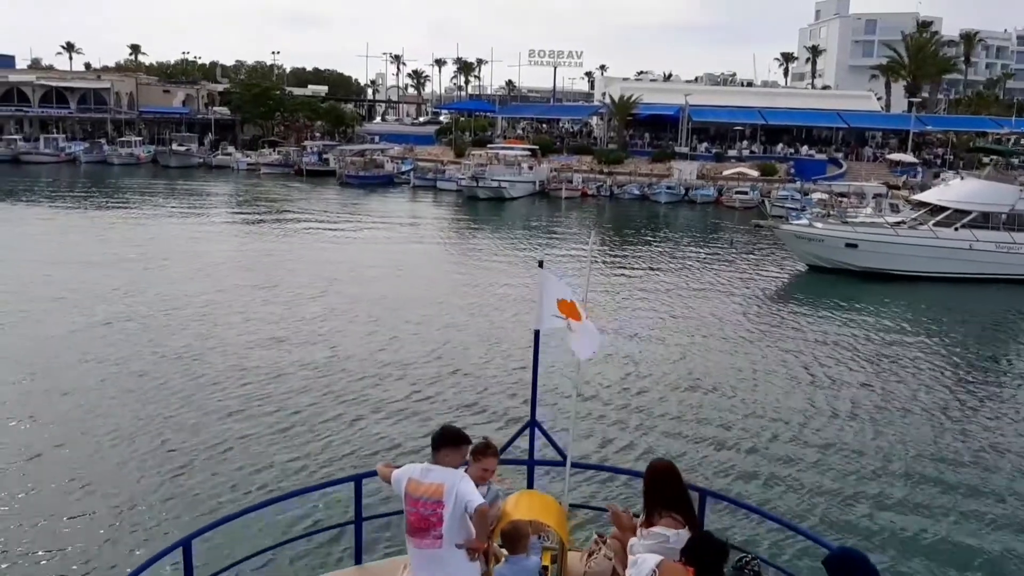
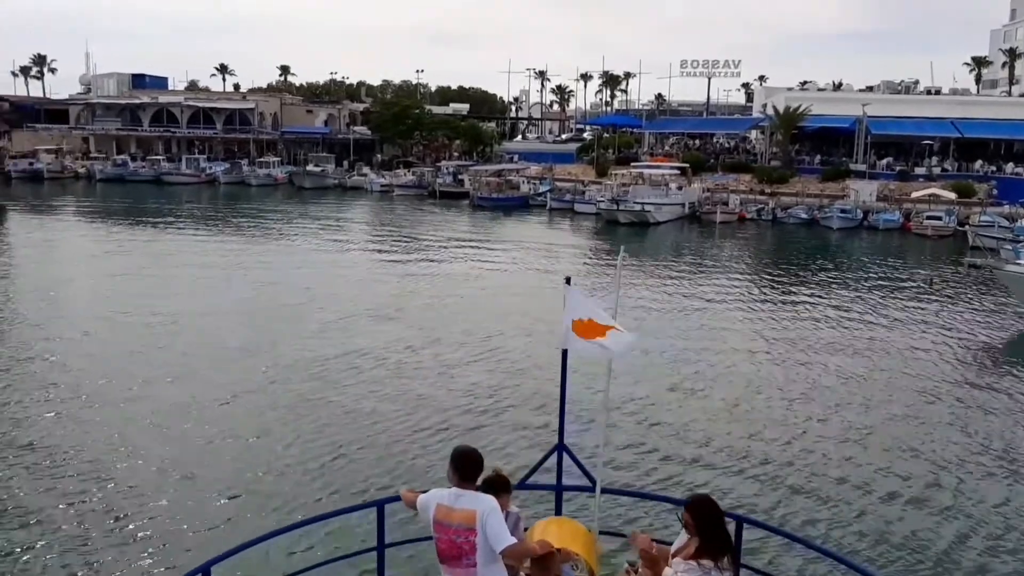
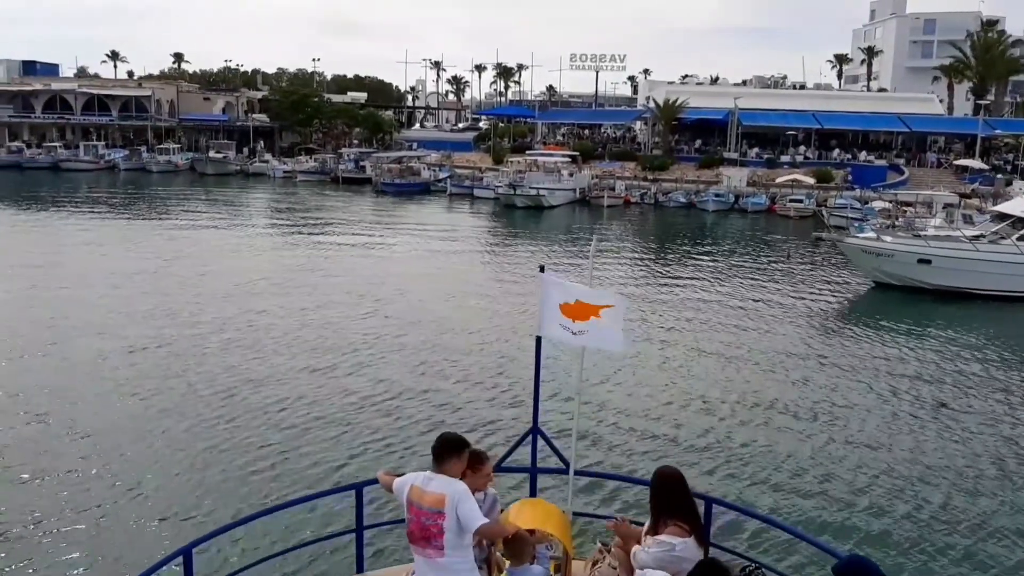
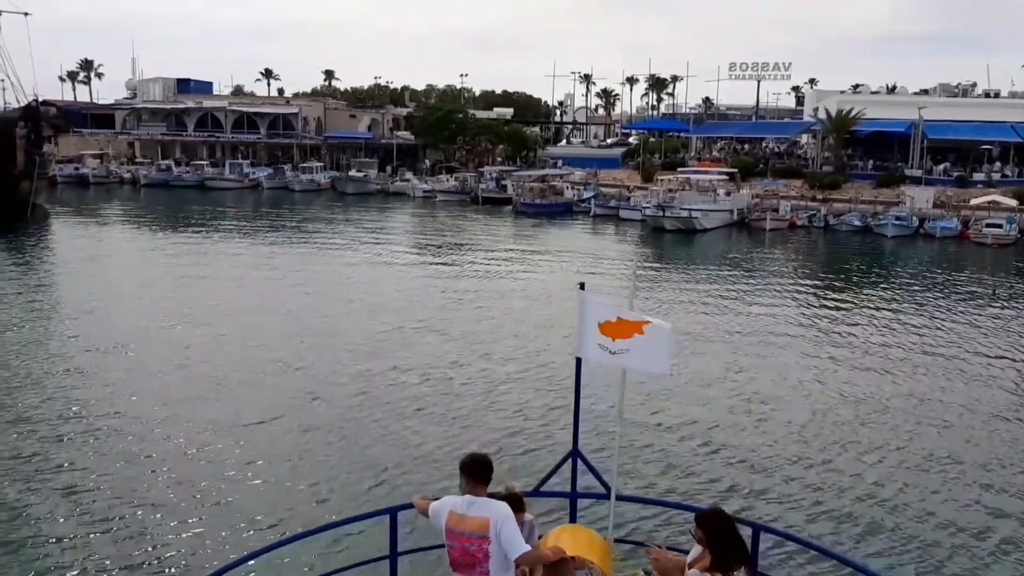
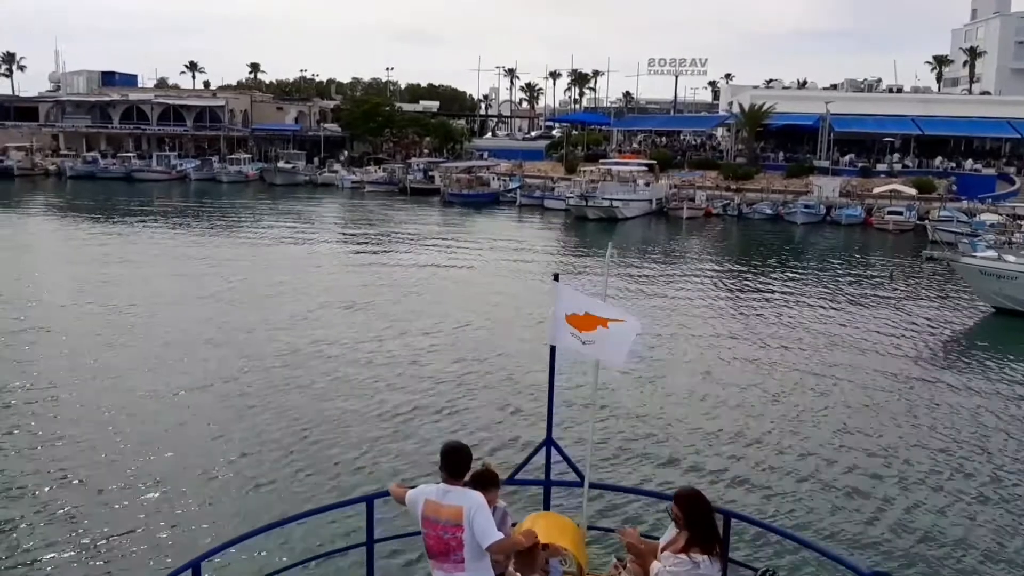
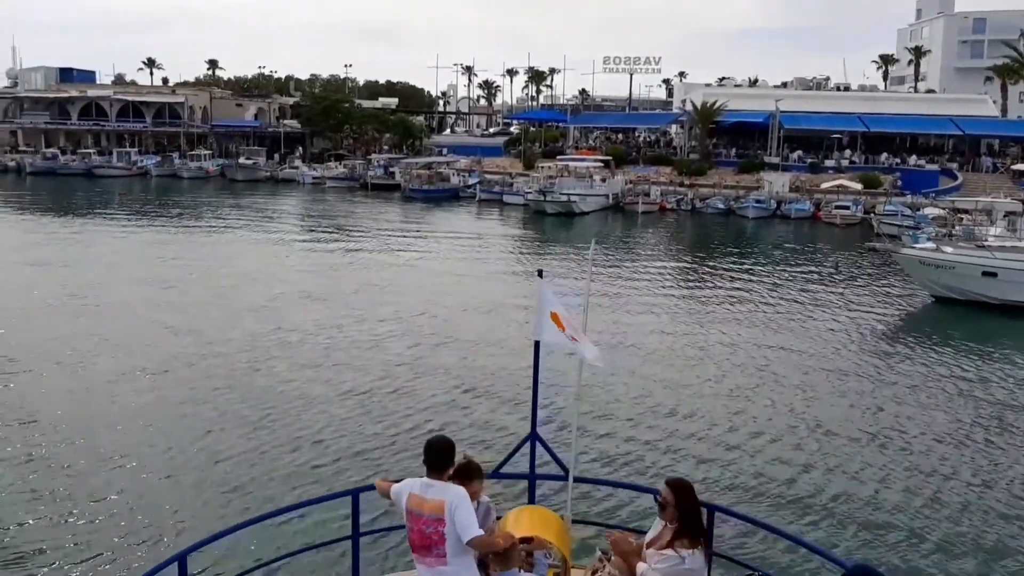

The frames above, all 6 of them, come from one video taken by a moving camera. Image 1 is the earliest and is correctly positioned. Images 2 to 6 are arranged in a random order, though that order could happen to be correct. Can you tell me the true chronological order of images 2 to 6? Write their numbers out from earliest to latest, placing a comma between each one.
3, 6, 5, 2, 4
